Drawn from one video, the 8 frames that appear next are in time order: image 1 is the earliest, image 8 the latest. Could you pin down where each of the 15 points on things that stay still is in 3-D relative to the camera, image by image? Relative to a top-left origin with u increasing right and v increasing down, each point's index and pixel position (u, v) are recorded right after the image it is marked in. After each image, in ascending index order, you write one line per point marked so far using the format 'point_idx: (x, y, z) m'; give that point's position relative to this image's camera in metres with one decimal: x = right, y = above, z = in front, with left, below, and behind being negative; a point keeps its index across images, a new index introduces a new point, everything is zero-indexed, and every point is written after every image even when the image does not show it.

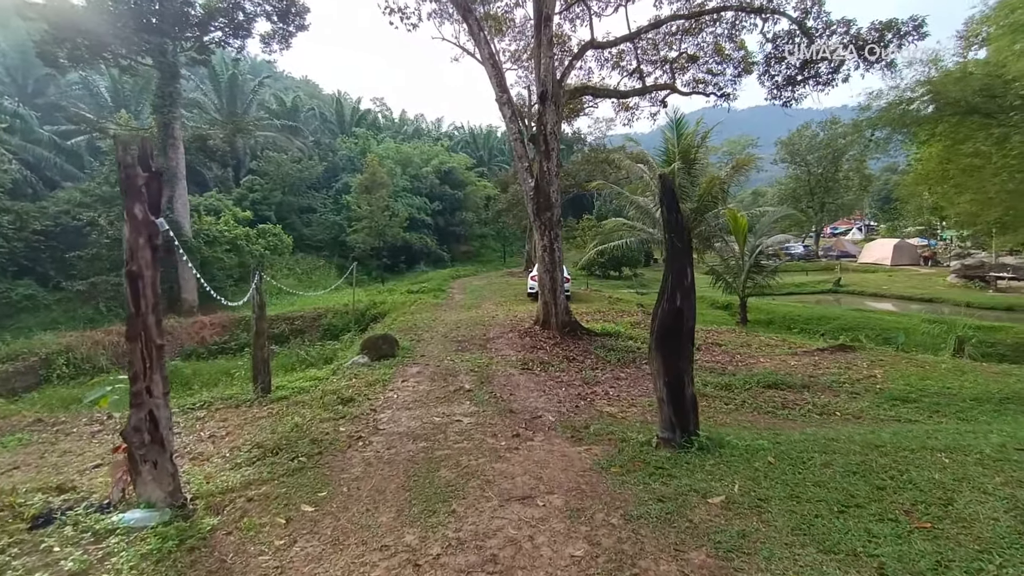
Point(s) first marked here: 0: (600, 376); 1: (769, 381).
0: (+1.3, -1.3, +6.8) m
1: (+3.5, -1.3, +6.3) m
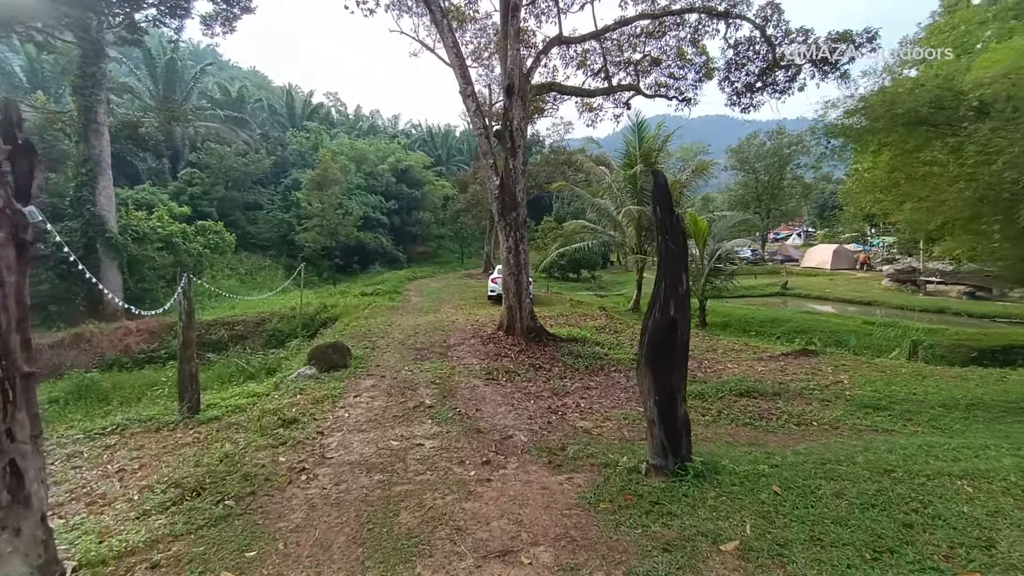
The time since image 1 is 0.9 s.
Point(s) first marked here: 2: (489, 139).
0: (+0.8, -1.4, +6.4) m
1: (+3.0, -1.3, +6.1) m
2: (-0.4, +2.7, +8.5) m
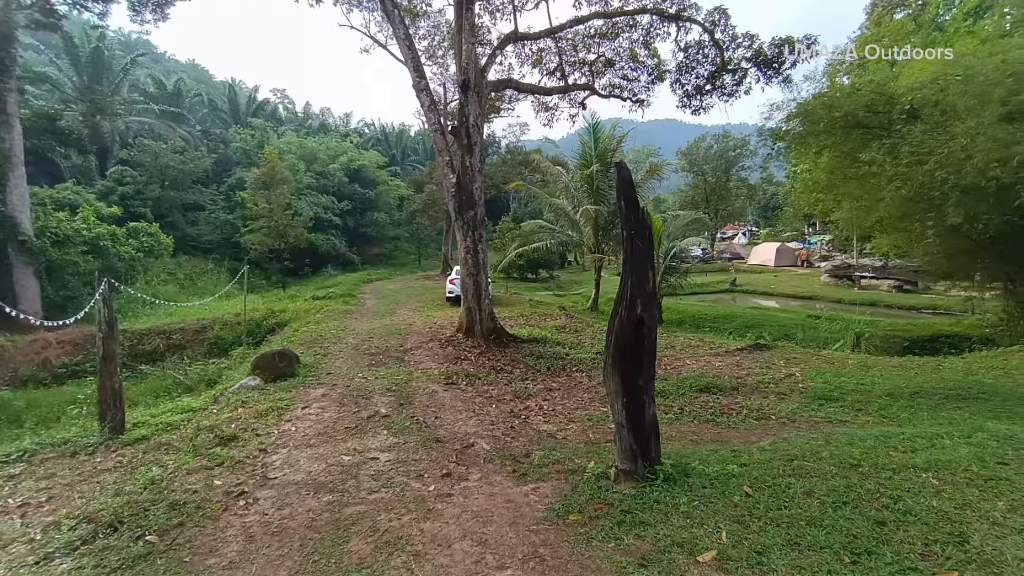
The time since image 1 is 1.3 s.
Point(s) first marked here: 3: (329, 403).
0: (+0.3, -1.4, +6.3) m
1: (+2.5, -1.3, +6.2) m
2: (-1.2, +2.7, +8.2) m
3: (-2.1, -1.3, +5.3) m
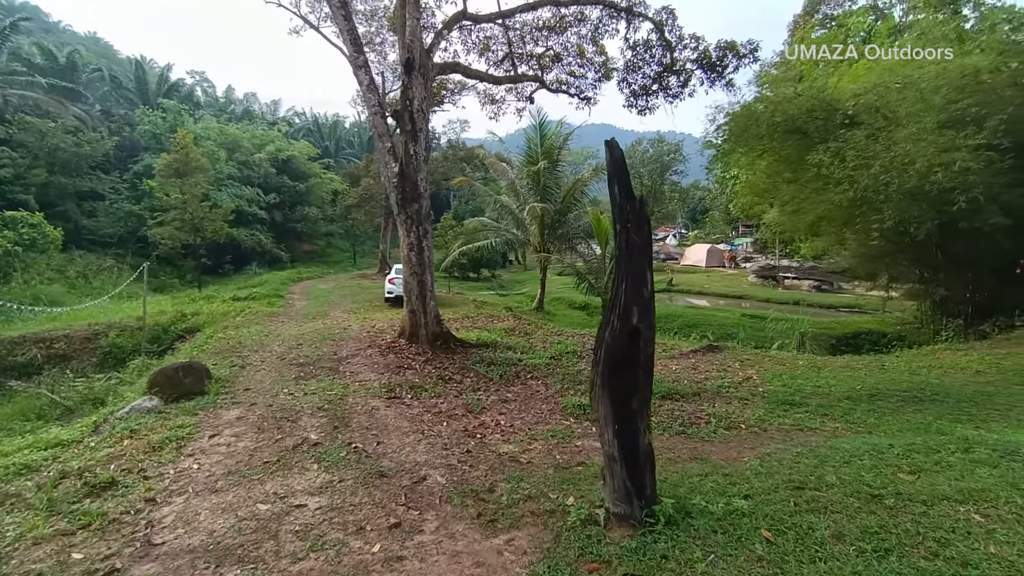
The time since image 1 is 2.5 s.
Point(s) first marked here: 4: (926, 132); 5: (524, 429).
0: (-0.3, -1.4, +5.7) m
1: (+1.9, -1.3, +5.9) m
2: (-2.0, +2.7, +7.4) m
3: (-2.5, -1.3, +4.4) m
4: (+5.7, +2.2, +6.4) m
5: (+0.1, -1.5, +4.8) m
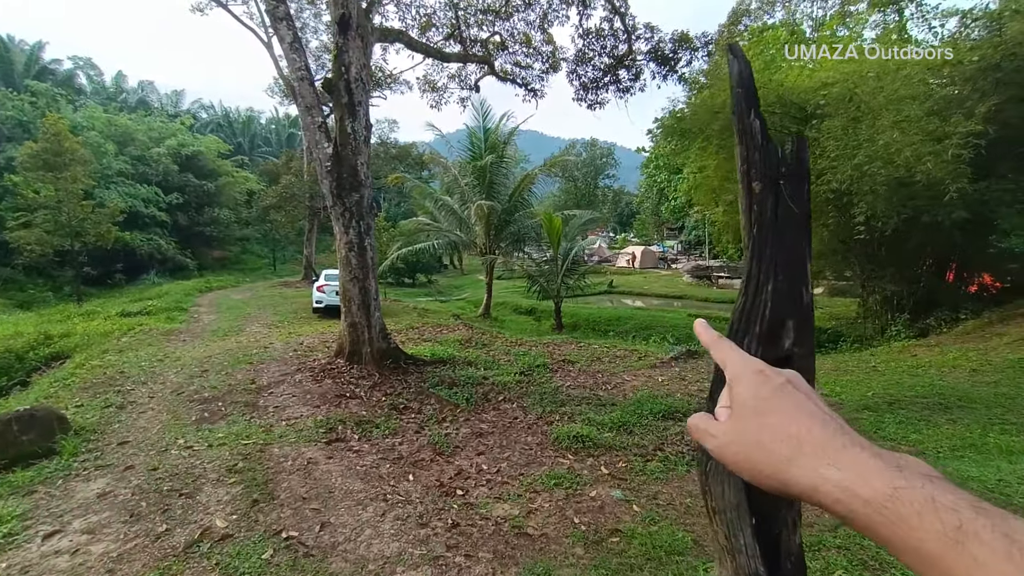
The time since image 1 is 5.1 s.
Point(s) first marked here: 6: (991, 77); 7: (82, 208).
0: (-0.6, -1.4, +4.5) m
1: (+1.6, -1.3, +5.1) m
2: (-2.6, +2.6, +6.0) m
3: (-2.5, -1.4, +2.9) m
4: (+5.2, +2.2, +6.2) m
5: (0.0, -1.5, +3.7) m
6: (+6.2, +2.7, +6.0) m
7: (-14.3, +2.7, +15.5) m
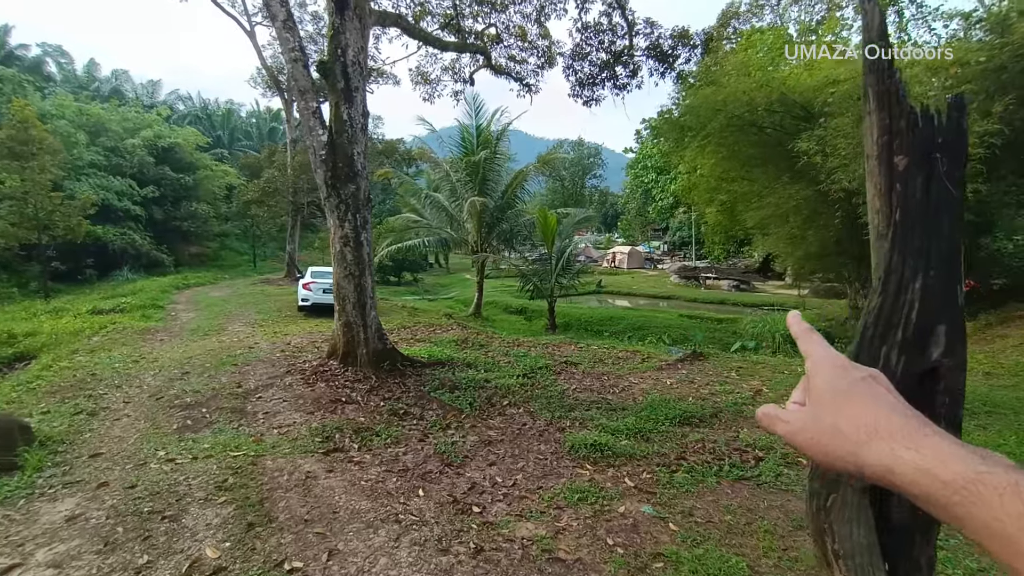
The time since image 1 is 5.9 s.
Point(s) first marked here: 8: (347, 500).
0: (-0.4, -1.4, +4.2) m
1: (+1.7, -1.3, +4.8) m
2: (-2.5, +2.6, +5.6) m
3: (-2.4, -1.4, +2.5) m
4: (+5.3, +2.2, +6.1) m
5: (+0.2, -1.5, +3.4) m
6: (+6.3, +2.7, +6.0) m
7: (-14.6, +2.8, +14.7) m
8: (-1.1, -1.4, +3.0) m
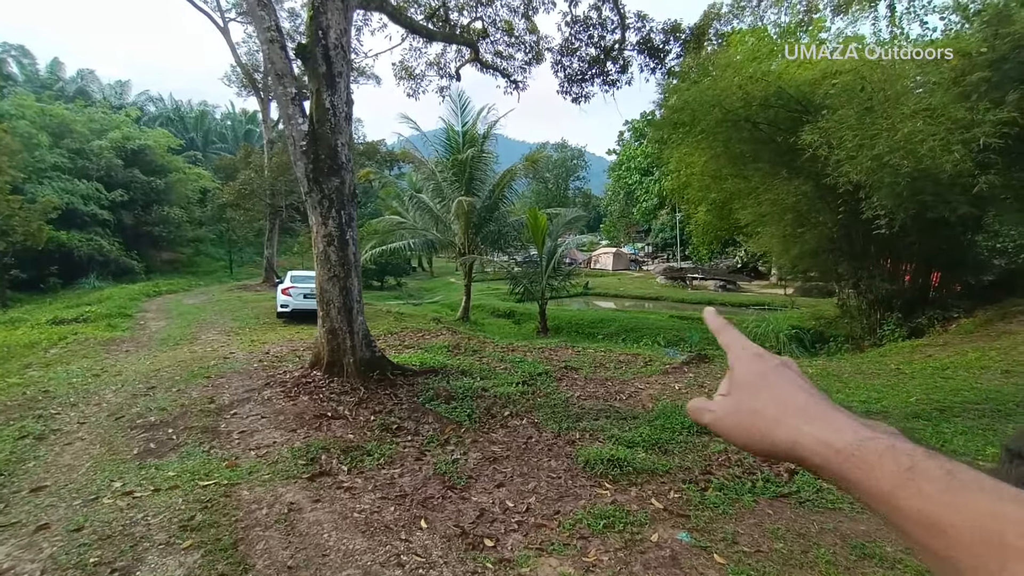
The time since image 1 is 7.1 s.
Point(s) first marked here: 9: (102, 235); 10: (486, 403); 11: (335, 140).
0: (-0.4, -1.4, +3.8) m
1: (+1.8, -1.3, +4.5) m
2: (-2.5, +2.6, +5.1) m
3: (-2.2, -1.4, +2.0) m
4: (+5.2, +2.3, +5.9) m
5: (+0.3, -1.5, +3.0) m
6: (+6.2, +2.8, +5.8) m
7: (-14.9, +2.6, +13.7) m
8: (-1.0, -1.4, +2.5) m
9: (-17.1, +2.2, +19.3) m
10: (-0.3, -1.3, +5.1) m
11: (-2.0, +1.6, +5.1) m
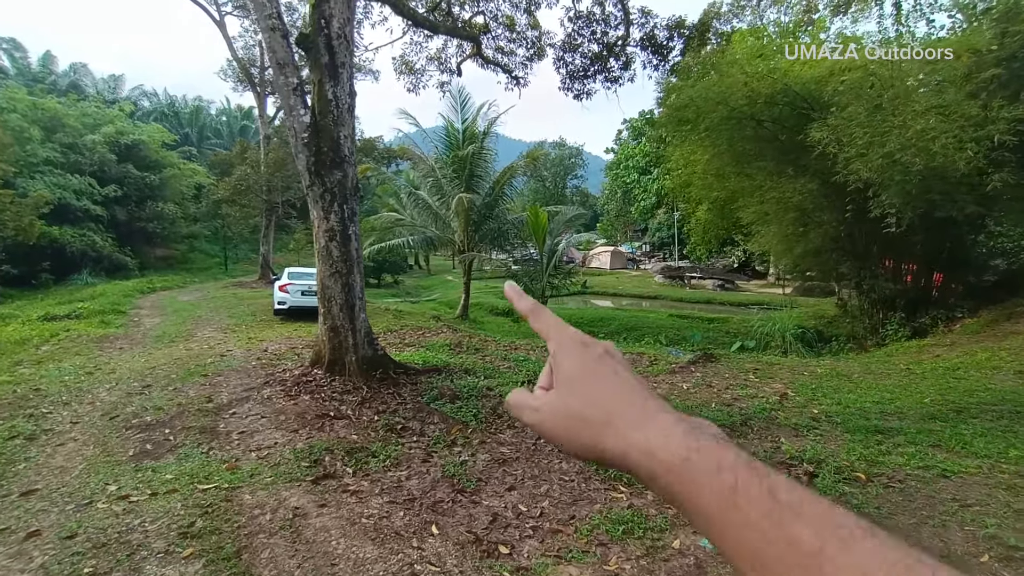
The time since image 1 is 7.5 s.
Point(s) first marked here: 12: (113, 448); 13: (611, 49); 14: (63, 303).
0: (-0.3, -1.4, +3.7) m
1: (+1.8, -1.3, +4.4) m
2: (-2.4, +2.6, +5.0) m
3: (-2.1, -1.4, +1.9) m
4: (+5.3, +2.3, +5.8) m
5: (+0.4, -1.4, +2.9) m
6: (+6.3, +2.8, +5.8) m
7: (-14.9, +2.7, +13.5) m
8: (-0.9, -1.3, +2.4) m
9: (-17.2, +2.4, +19.1) m
10: (-0.2, -1.2, +5.0) m
11: (-1.9, +1.7, +5.0) m
12: (-3.2, -1.3, +3.7) m
13: (+2.4, +5.7, +11.0) m
14: (-12.5, -0.4, +12.8) m
